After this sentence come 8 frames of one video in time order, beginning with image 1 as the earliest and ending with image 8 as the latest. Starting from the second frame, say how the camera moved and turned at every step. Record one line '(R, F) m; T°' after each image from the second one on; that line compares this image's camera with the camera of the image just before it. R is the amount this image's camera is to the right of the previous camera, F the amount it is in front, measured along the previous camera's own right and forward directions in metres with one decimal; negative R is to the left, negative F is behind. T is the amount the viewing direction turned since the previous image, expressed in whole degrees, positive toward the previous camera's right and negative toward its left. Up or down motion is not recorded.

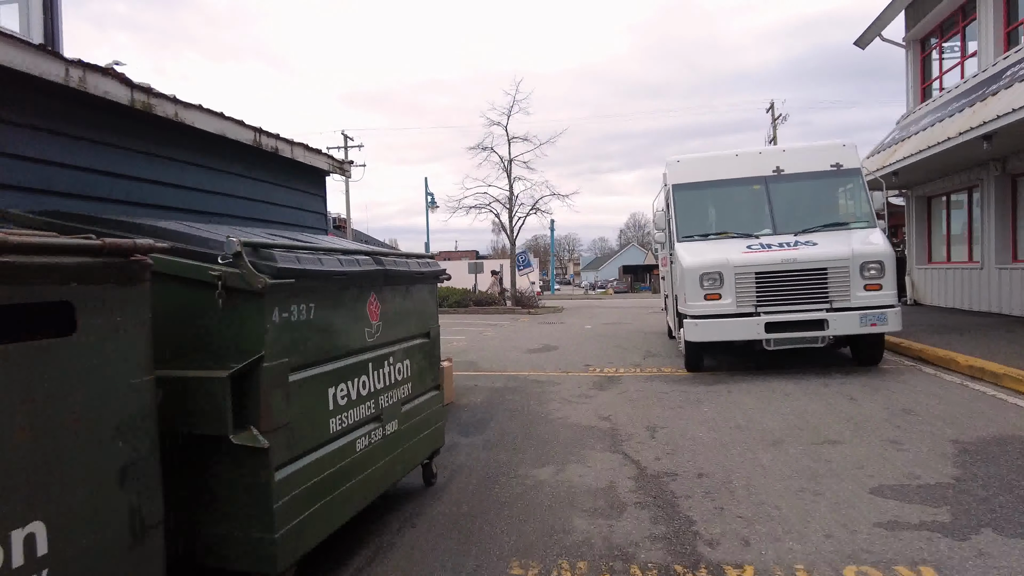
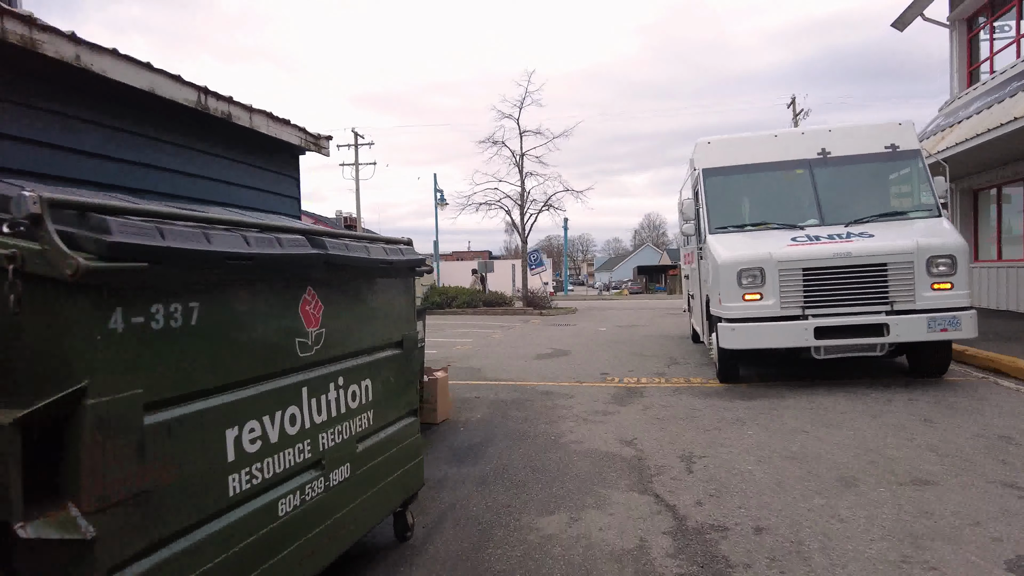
(+0.1, +1.1) m; -1°
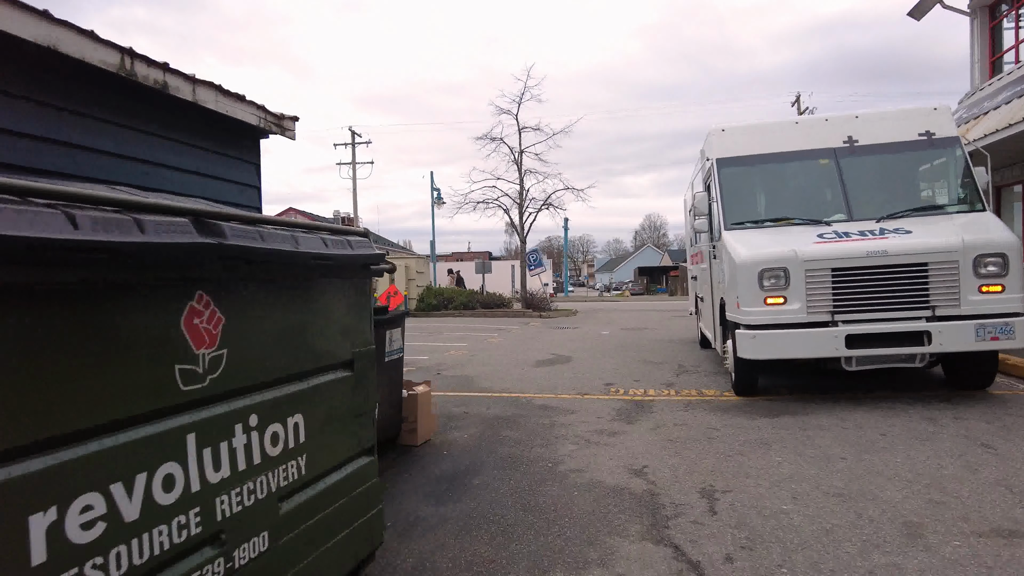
(+0.1, +0.8) m; 0°
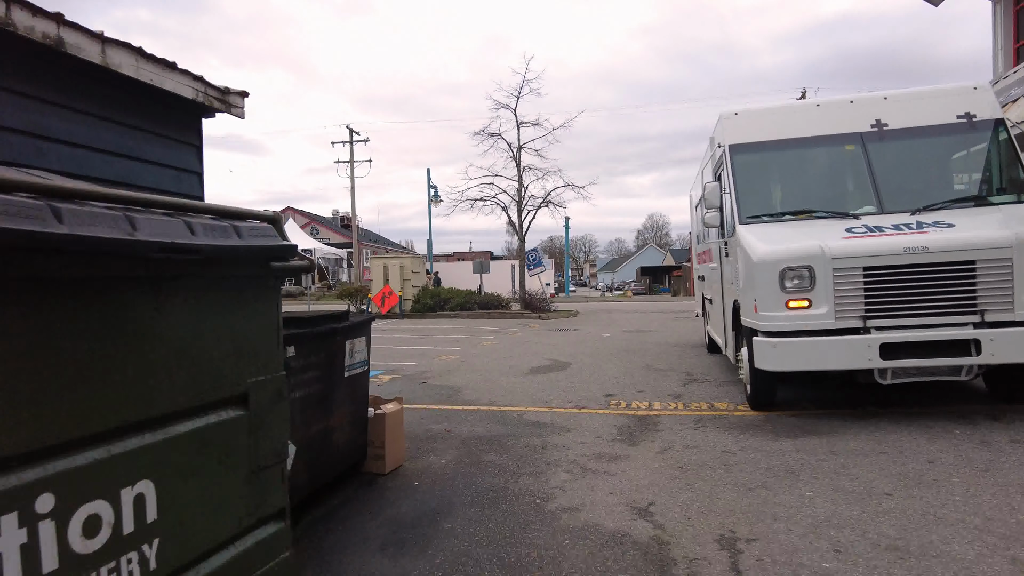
(+0.1, +0.8) m; 0°
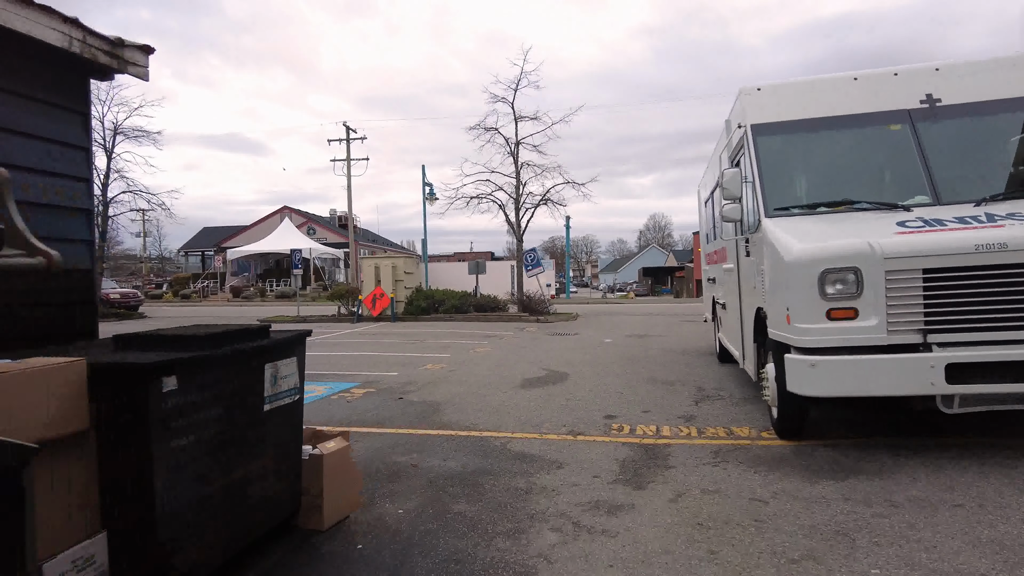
(+0.2, +1.0) m; 0°
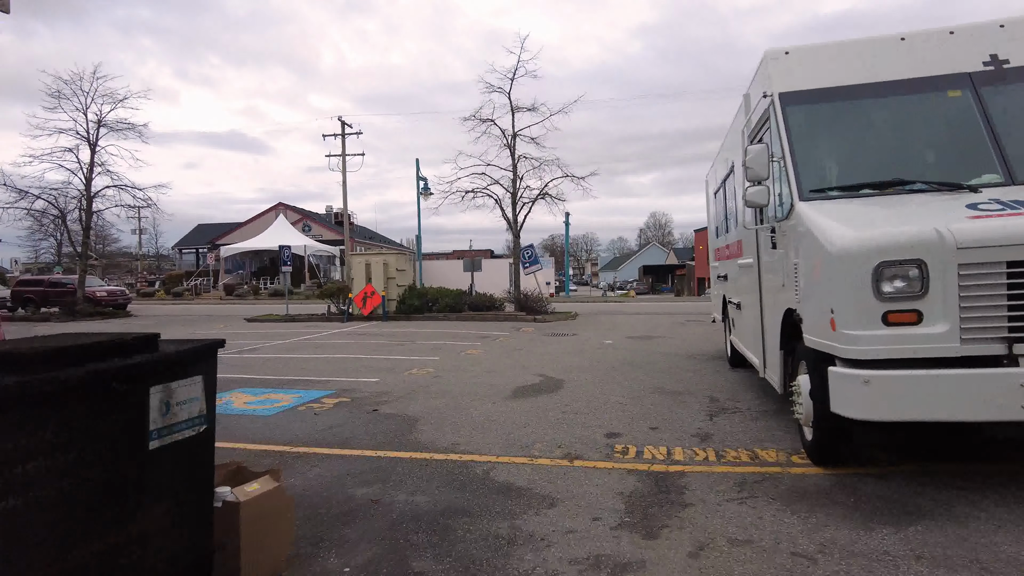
(+0.1, +0.9) m; 0°
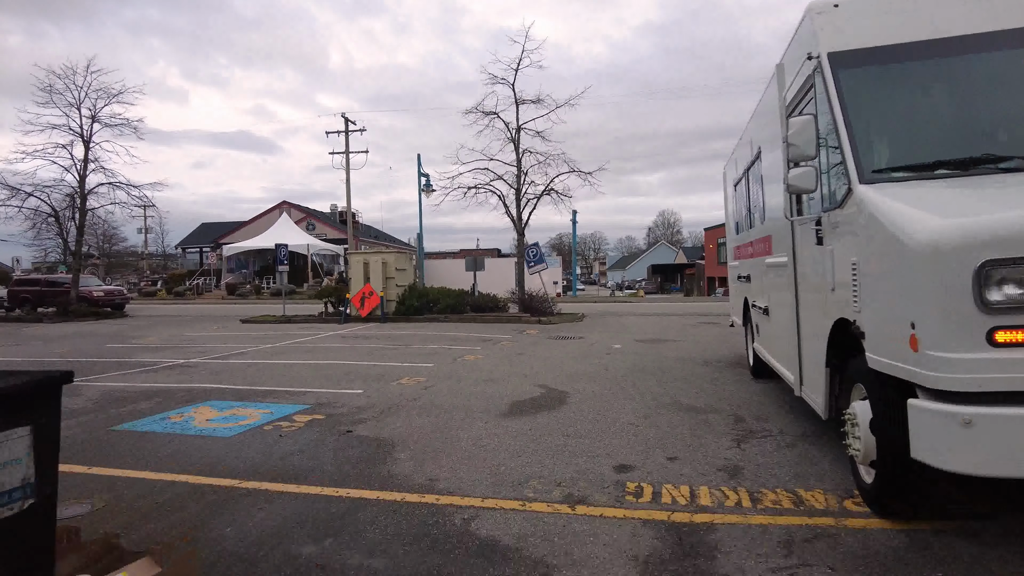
(+0.1, +0.9) m; -1°
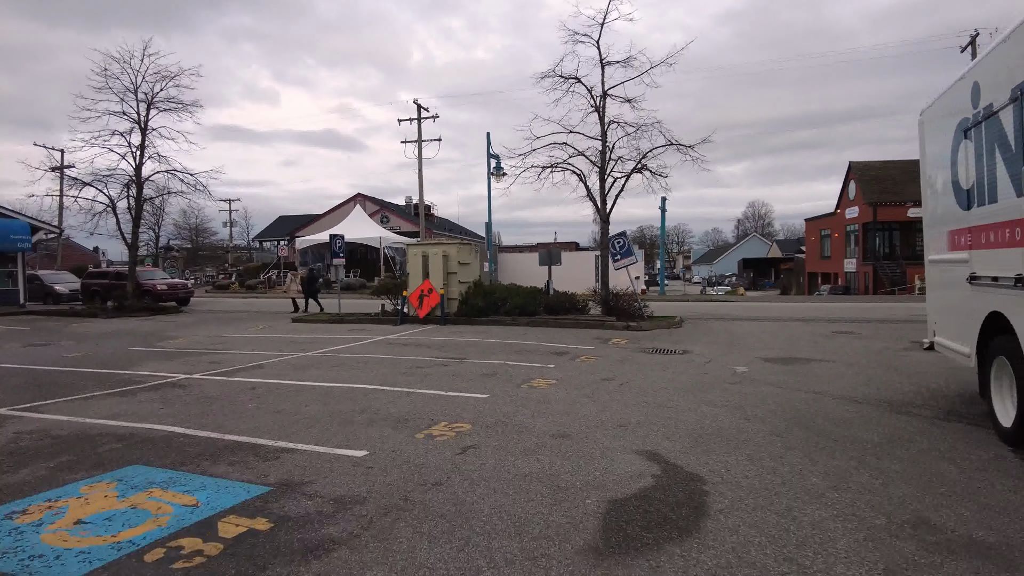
(-0.1, +3.2) m; -7°
